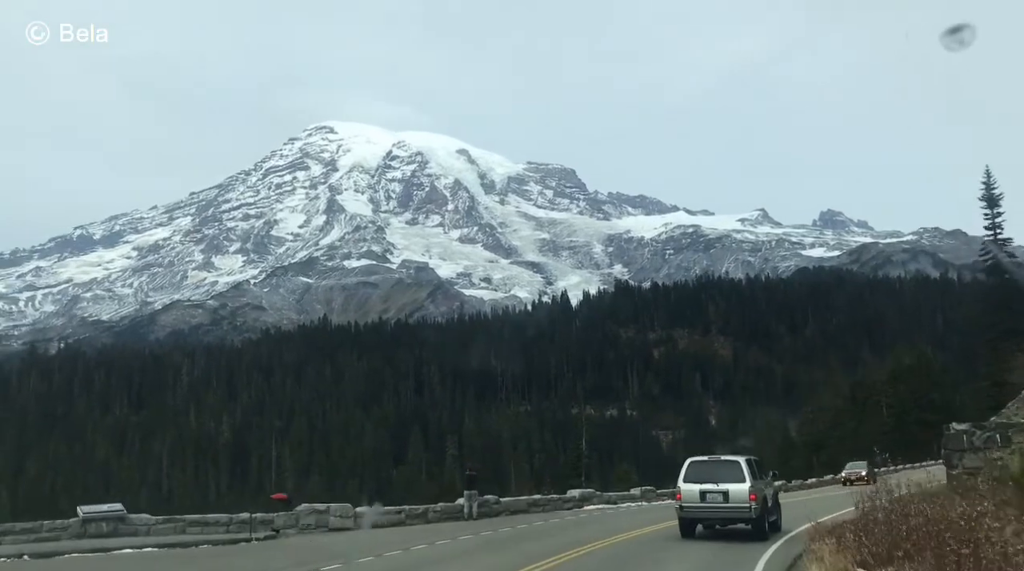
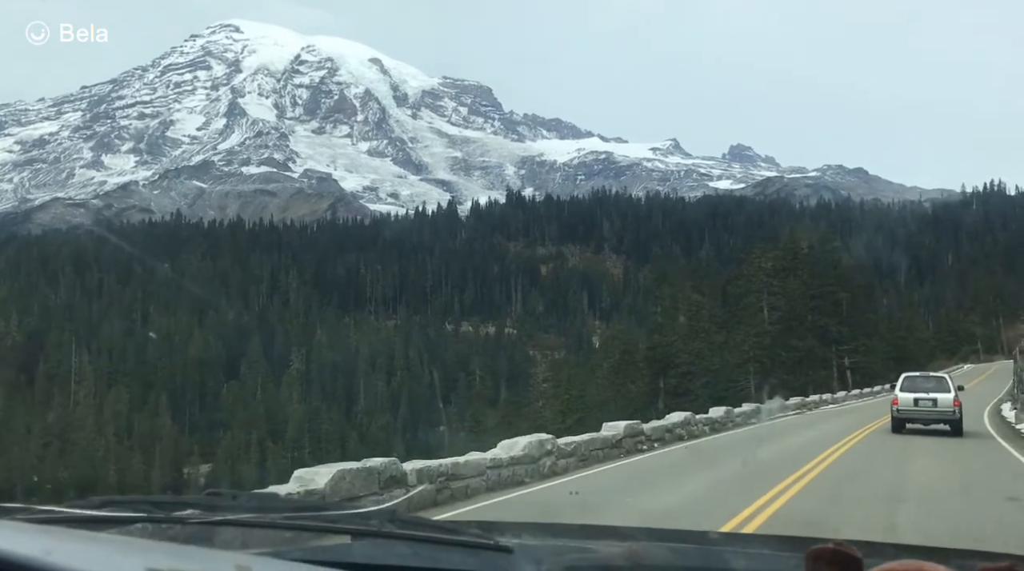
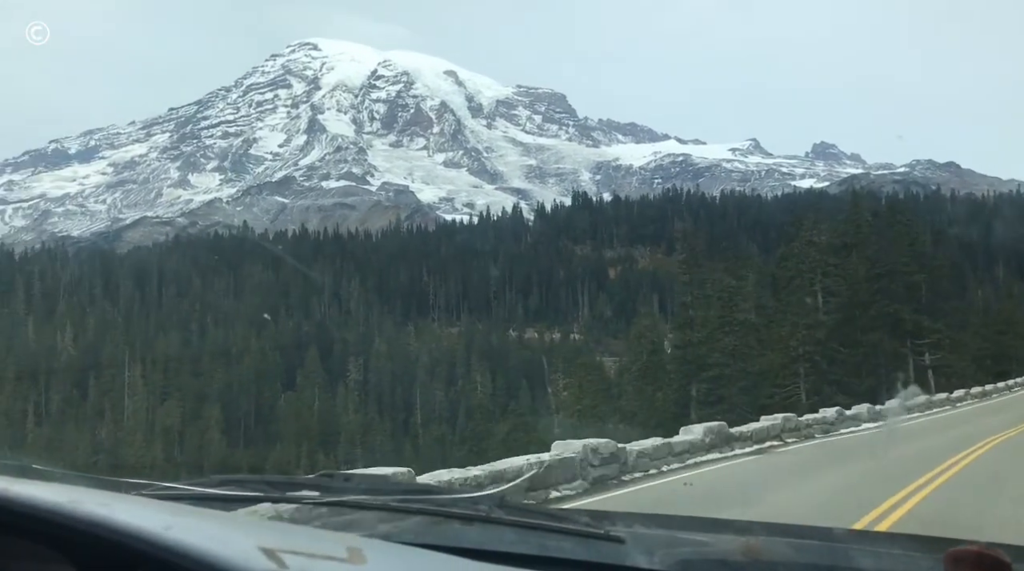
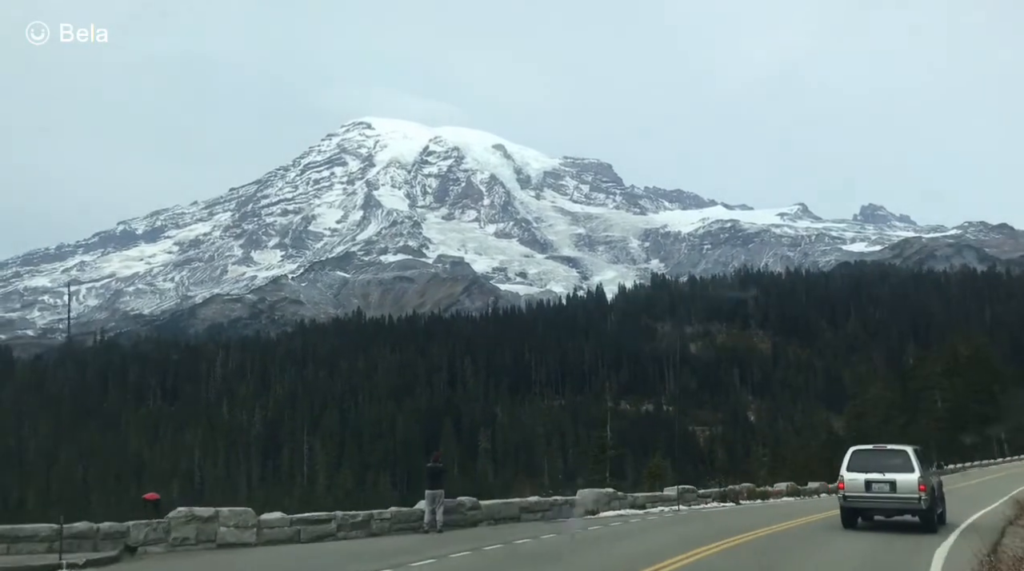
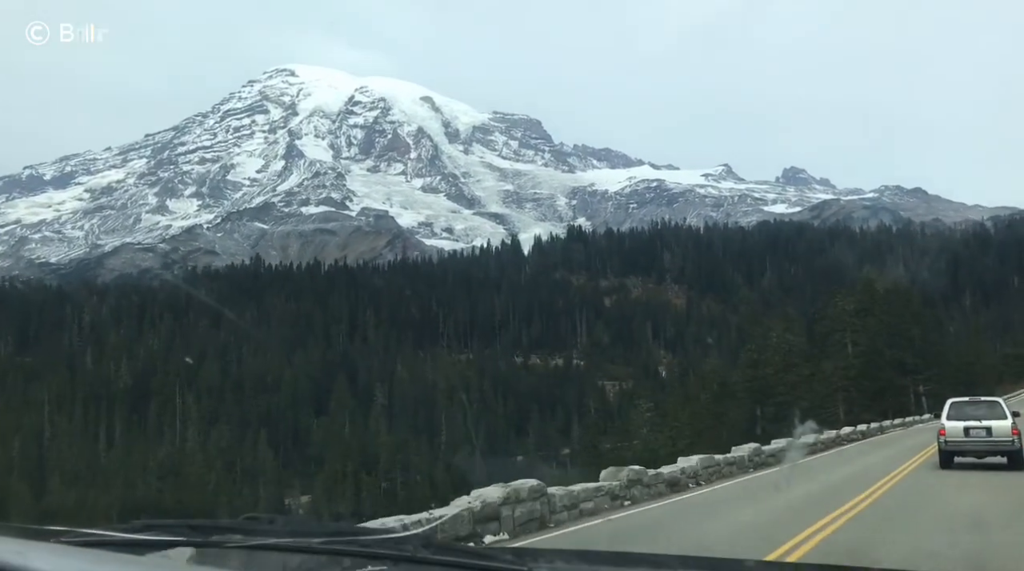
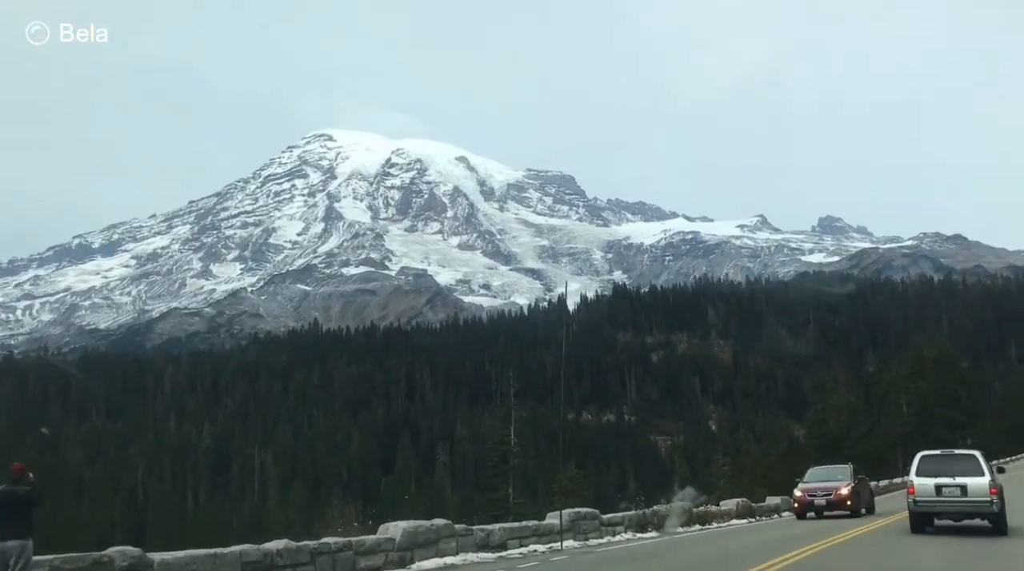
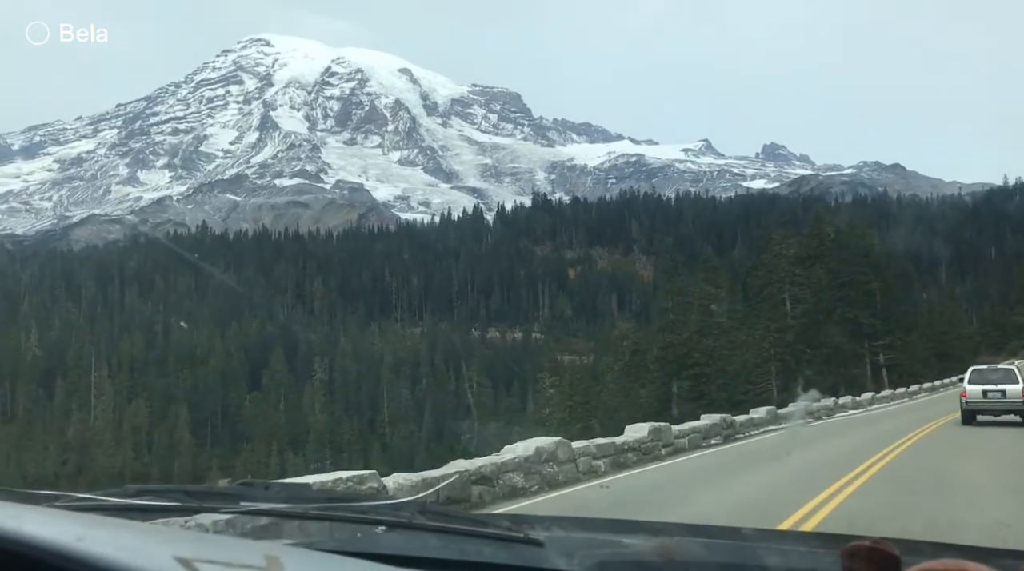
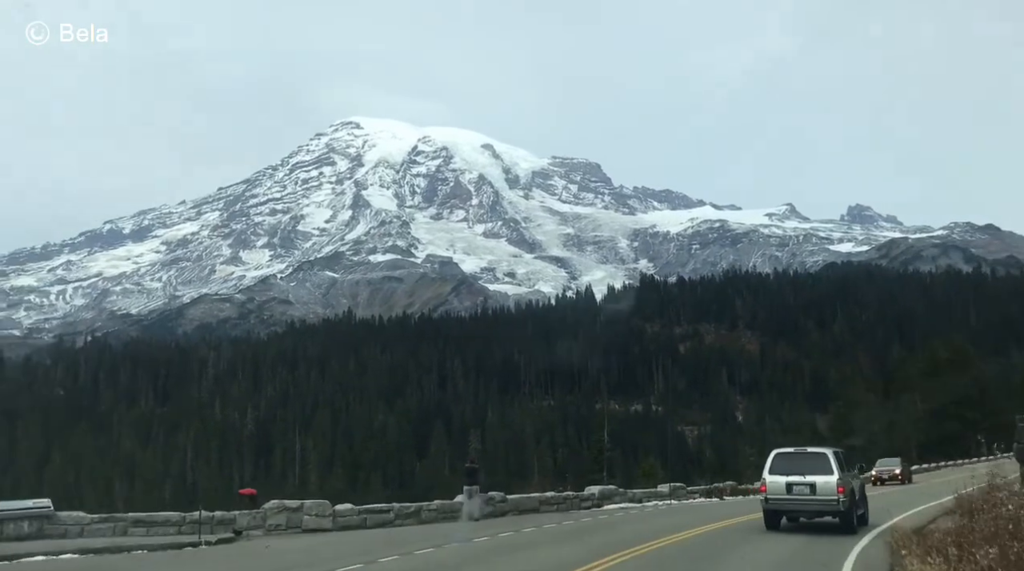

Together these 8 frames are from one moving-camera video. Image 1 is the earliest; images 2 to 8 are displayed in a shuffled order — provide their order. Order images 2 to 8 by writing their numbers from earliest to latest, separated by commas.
8, 4, 6, 5, 2, 7, 3
